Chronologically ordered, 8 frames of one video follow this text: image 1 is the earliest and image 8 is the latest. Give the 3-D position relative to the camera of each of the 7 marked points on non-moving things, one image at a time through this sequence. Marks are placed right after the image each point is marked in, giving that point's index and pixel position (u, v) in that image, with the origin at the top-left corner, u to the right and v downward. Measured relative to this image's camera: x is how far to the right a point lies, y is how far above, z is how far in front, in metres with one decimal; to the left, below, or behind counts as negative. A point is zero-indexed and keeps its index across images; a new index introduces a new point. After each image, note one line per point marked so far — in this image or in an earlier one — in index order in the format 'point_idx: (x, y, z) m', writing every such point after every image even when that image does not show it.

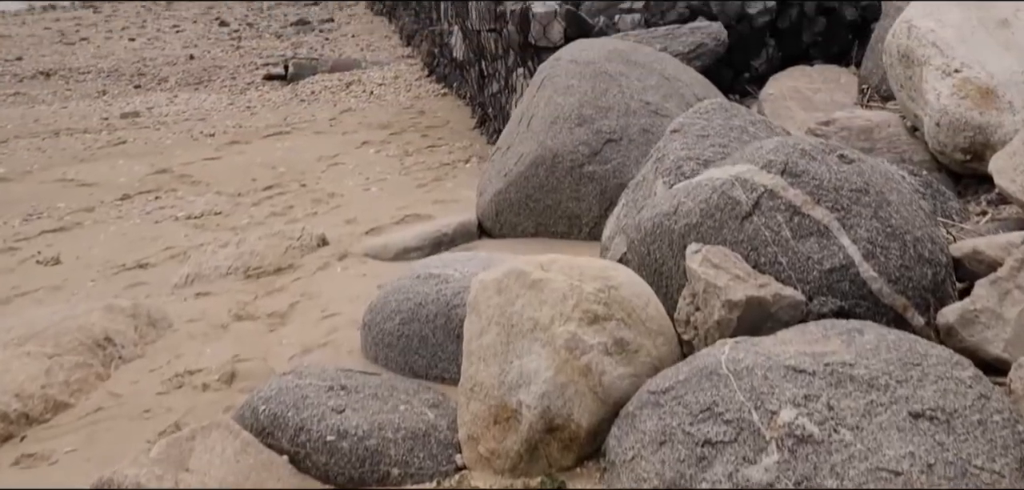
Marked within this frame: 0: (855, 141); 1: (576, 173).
0: (+1.3, +0.4, +4.5) m
1: (+0.3, +0.3, +4.8) m
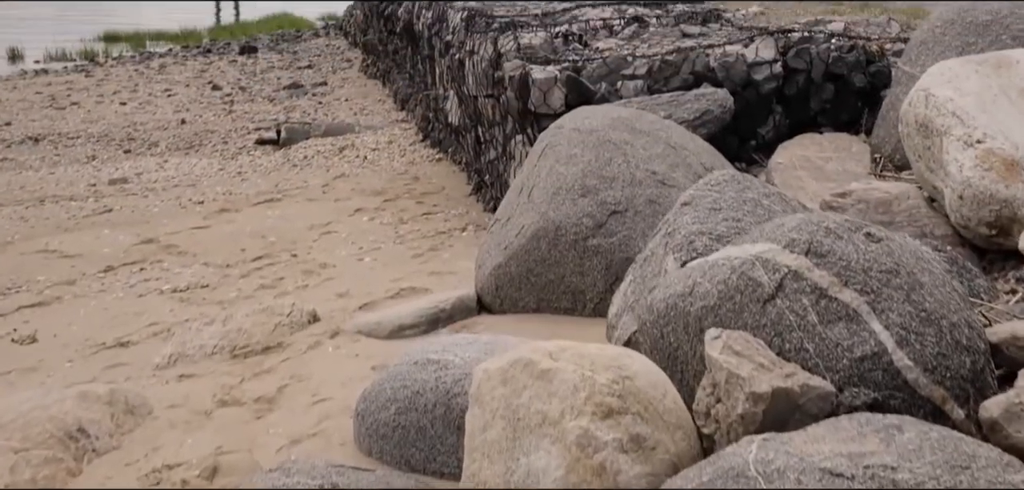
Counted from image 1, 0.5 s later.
0: (+1.3, +0.1, +4.3) m
1: (+0.3, 0.0, +4.6) m
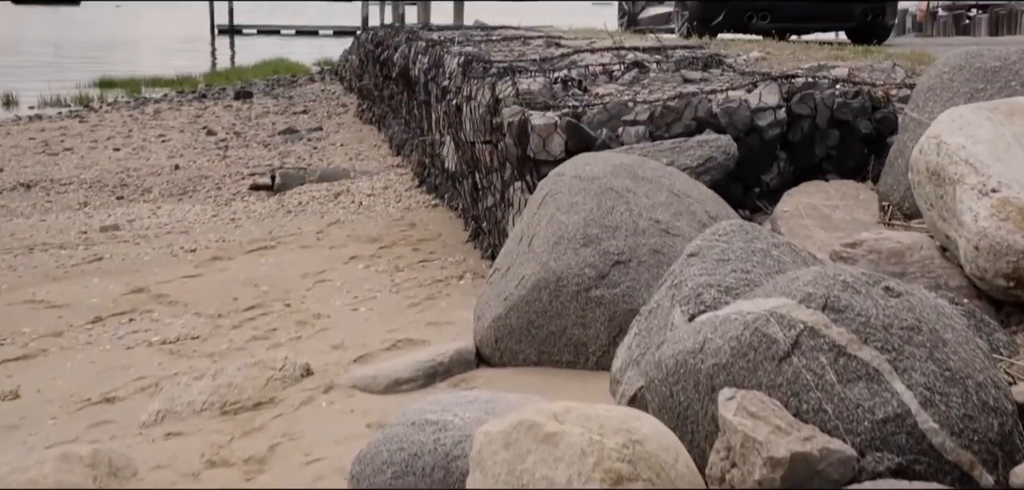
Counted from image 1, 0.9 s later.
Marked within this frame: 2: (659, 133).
0: (+1.3, -0.1, +4.2) m
1: (+0.3, -0.2, +4.5) m
2: (+0.7, +0.5, +5.6) m
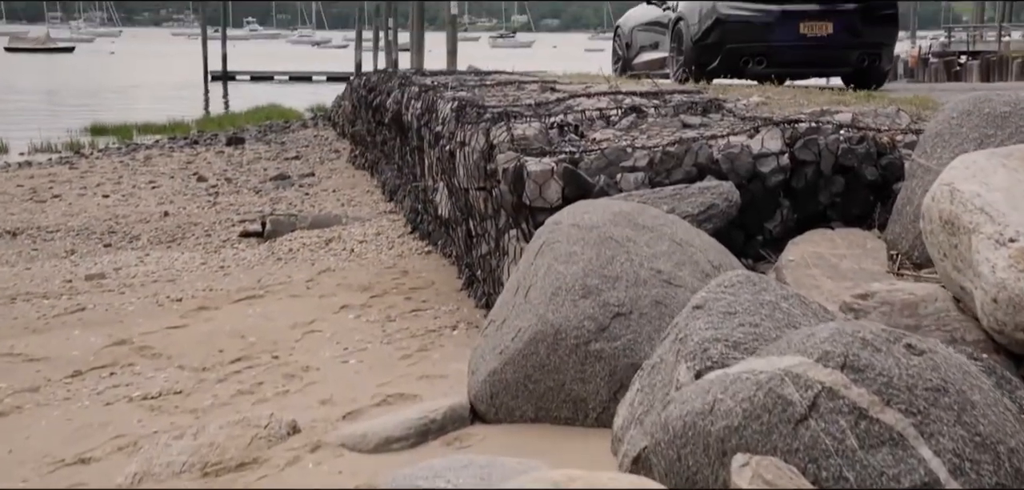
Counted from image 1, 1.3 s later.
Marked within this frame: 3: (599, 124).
0: (+1.3, -0.2, +4.0) m
1: (+0.2, -0.4, +4.3) m
2: (+0.7, +0.3, +5.5) m
3: (+0.5, +0.6, +6.5) m
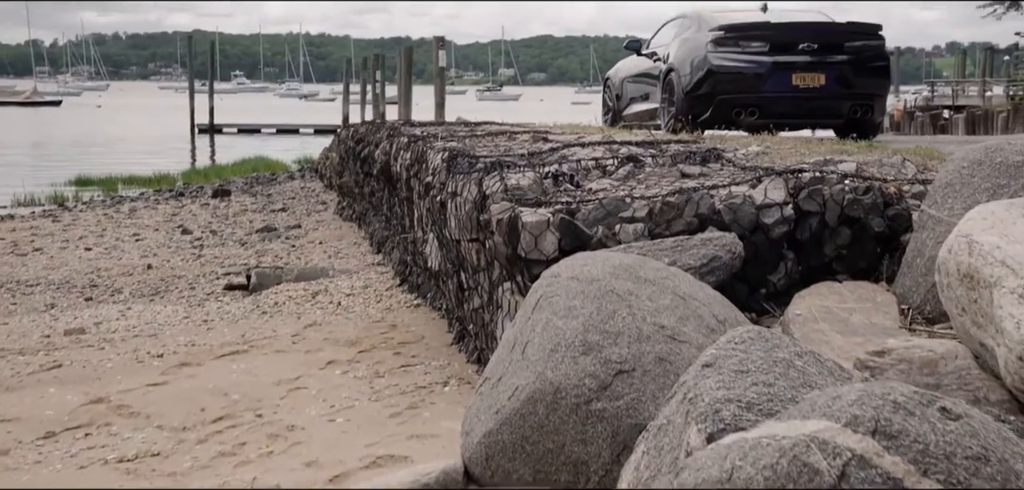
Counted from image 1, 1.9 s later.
0: (+1.3, -0.4, +3.8) m
1: (+0.2, -0.6, +4.1) m
2: (+0.6, +0.1, +5.3) m
3: (+0.4, +0.4, +6.4) m
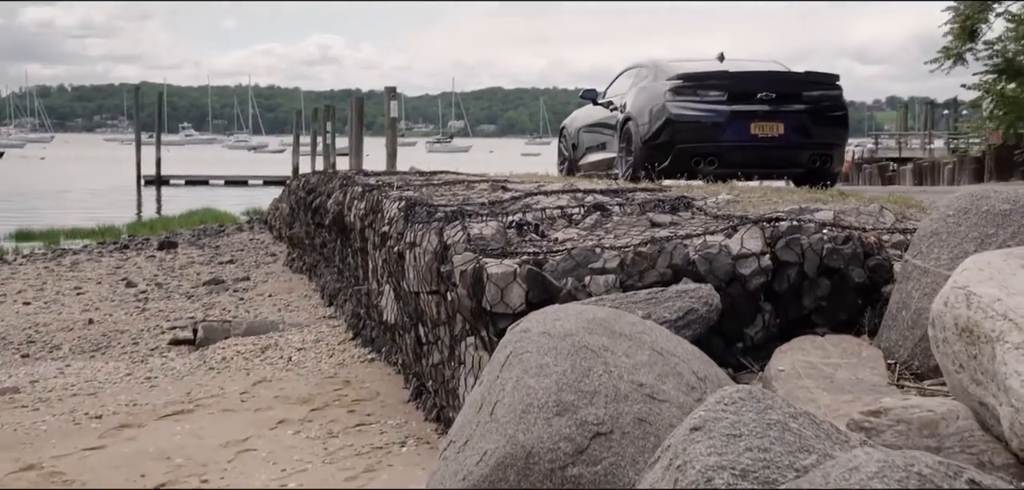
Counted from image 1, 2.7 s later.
0: (+1.2, -0.6, +3.5) m
1: (+0.1, -0.7, +3.8) m
2: (+0.5, -0.2, +5.0) m
3: (+0.2, +0.1, +6.1) m
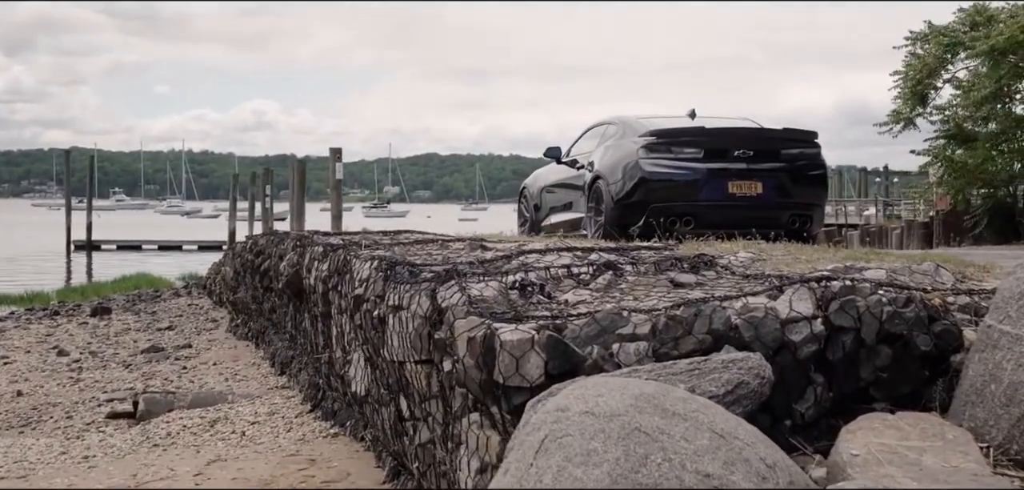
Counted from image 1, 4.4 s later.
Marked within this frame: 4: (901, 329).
0: (+1.3, -0.7, +2.9) m
1: (+0.3, -0.9, +3.0) m
2: (+0.5, -0.4, +4.4) m
3: (+0.2, -0.2, +5.4) m
4: (+1.4, -0.3, +4.4) m
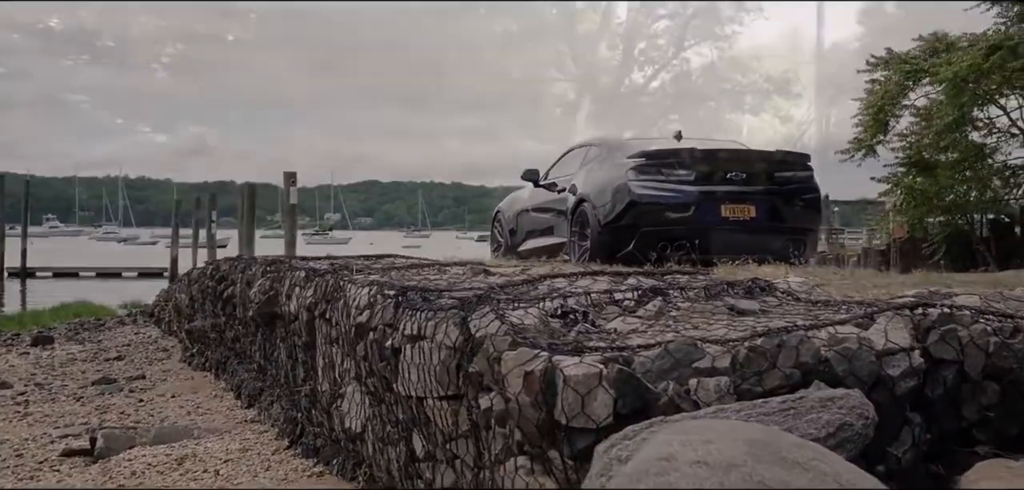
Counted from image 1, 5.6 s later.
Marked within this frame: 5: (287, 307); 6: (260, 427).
0: (+1.6, -0.7, +2.4) m
1: (+0.5, -0.9, +2.5) m
2: (+0.7, -0.4, +3.8) m
3: (+0.4, -0.3, +4.9) m
4: (+1.6, -0.4, +4.0) m
5: (-1.7, -0.5, +9.2) m
6: (-2.1, -1.5, +10.0) m
